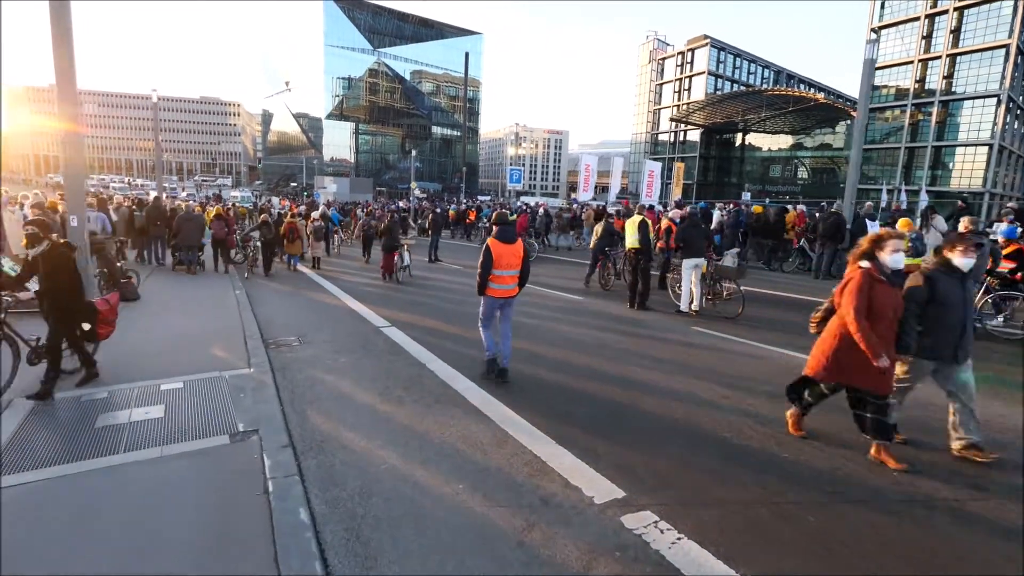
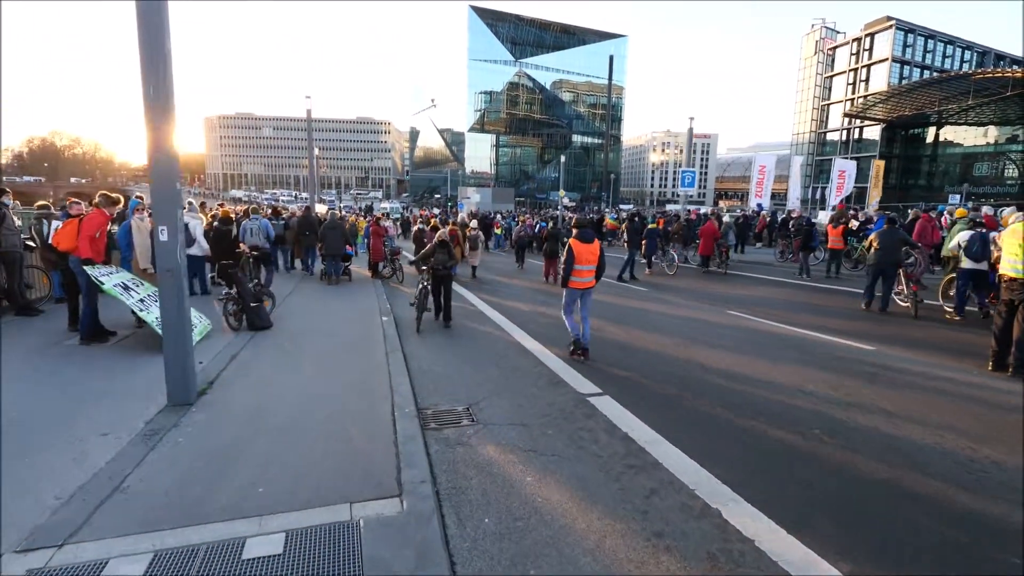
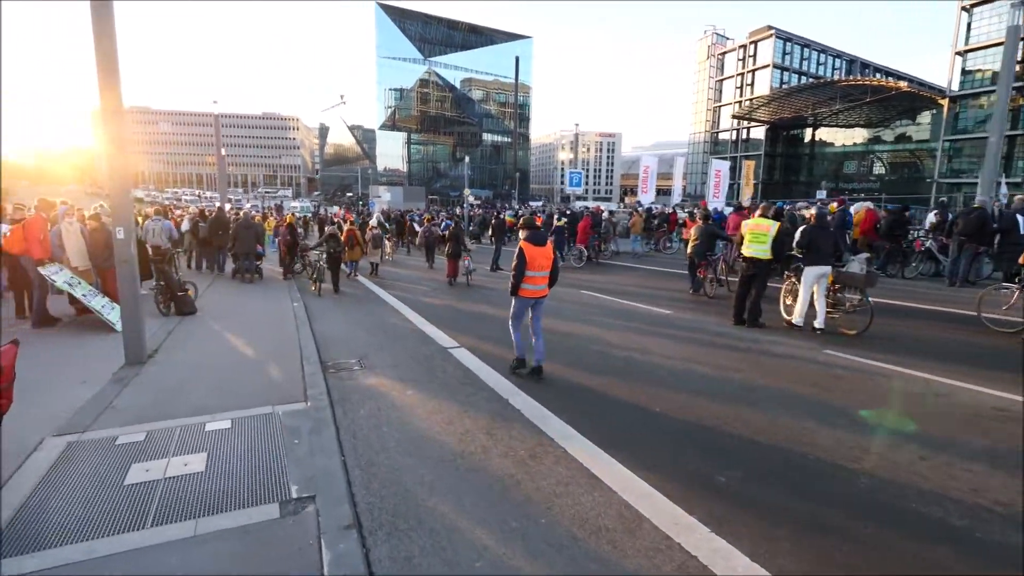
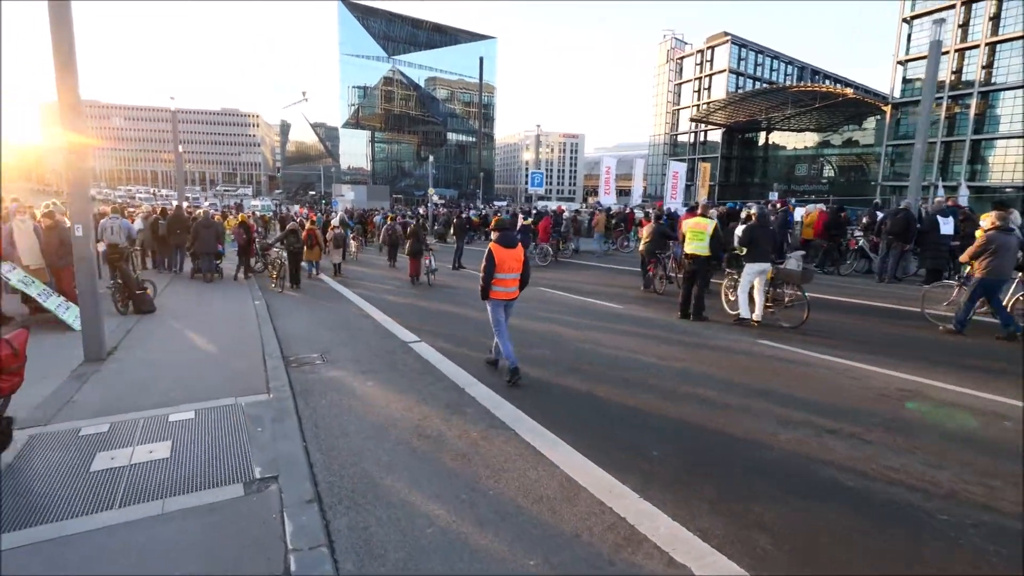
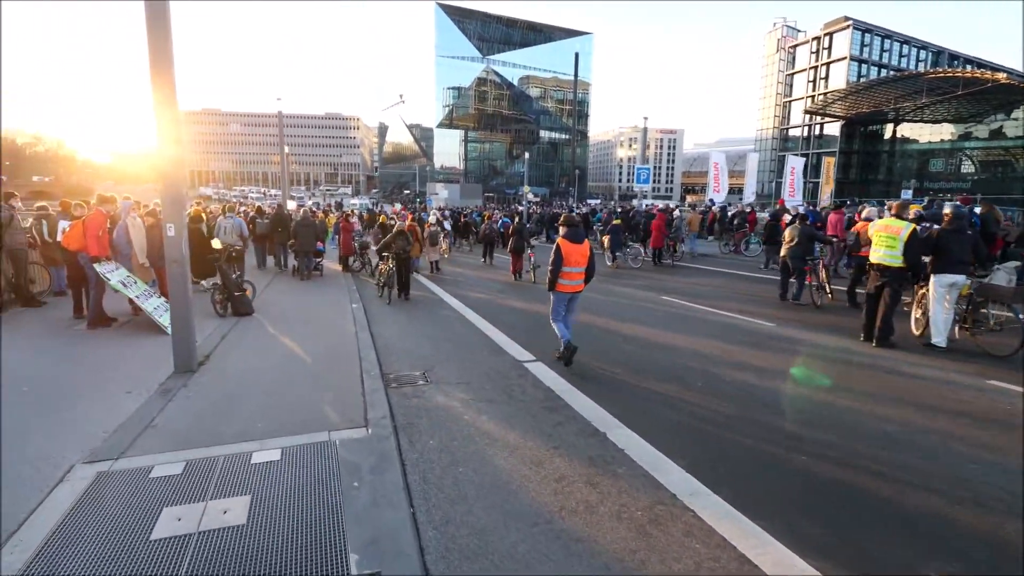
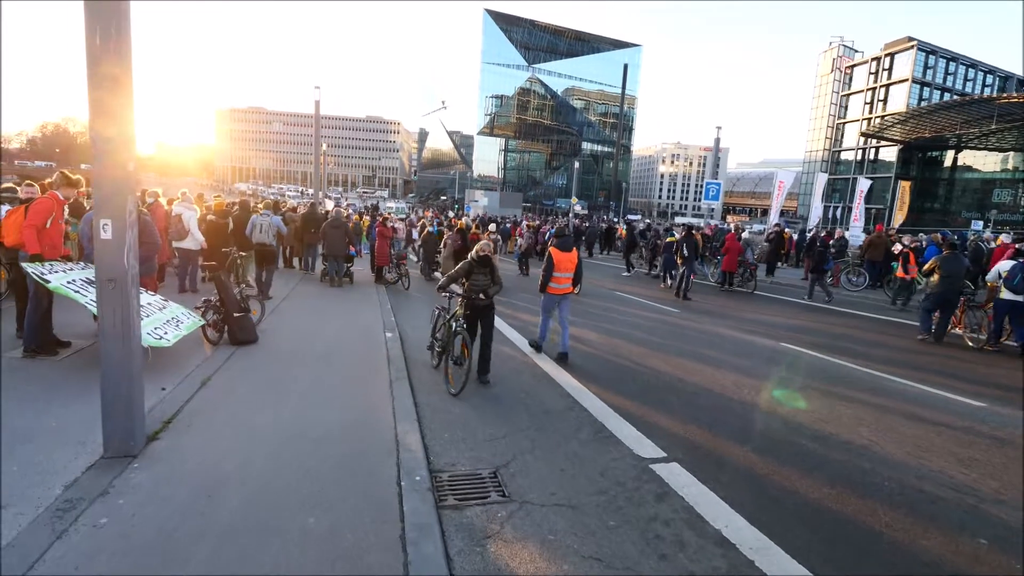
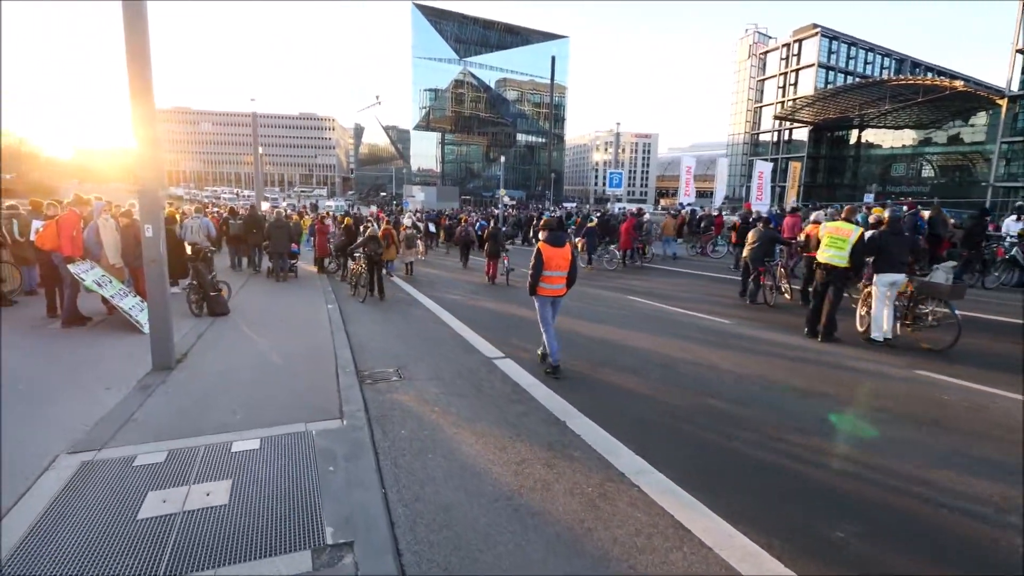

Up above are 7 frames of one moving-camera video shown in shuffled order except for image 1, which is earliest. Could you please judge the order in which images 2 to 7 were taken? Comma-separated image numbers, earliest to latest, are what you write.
4, 3, 7, 5, 2, 6
